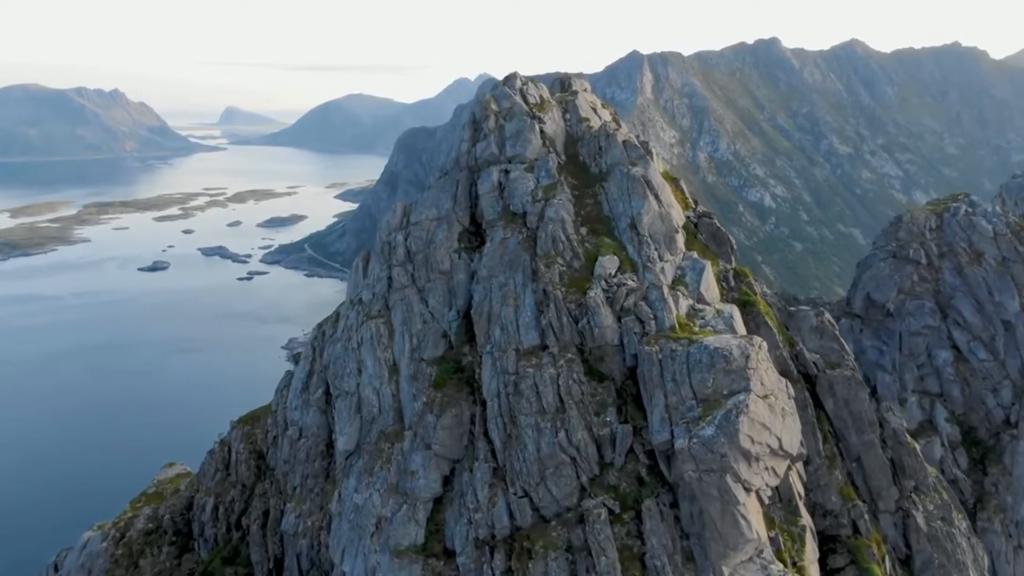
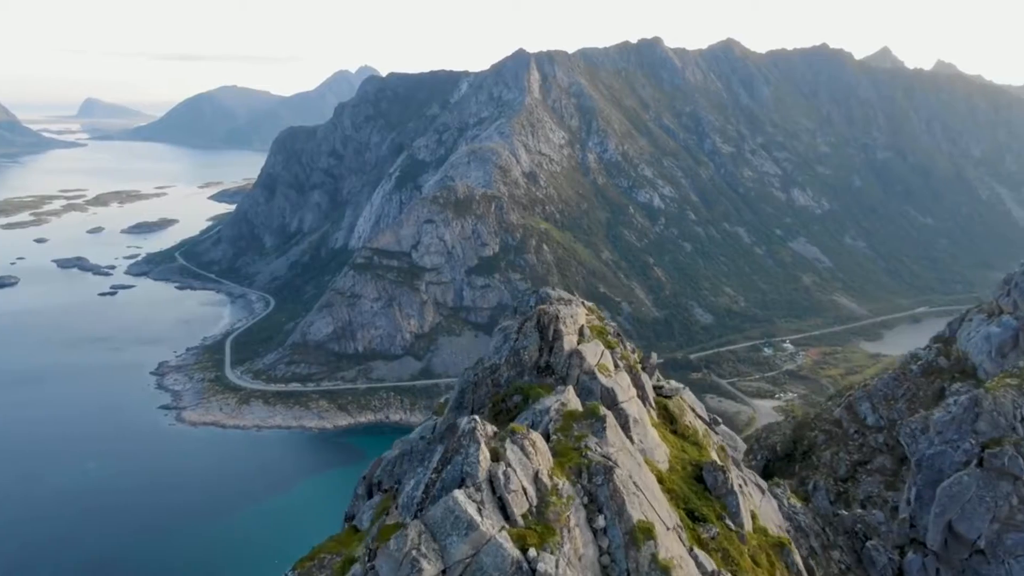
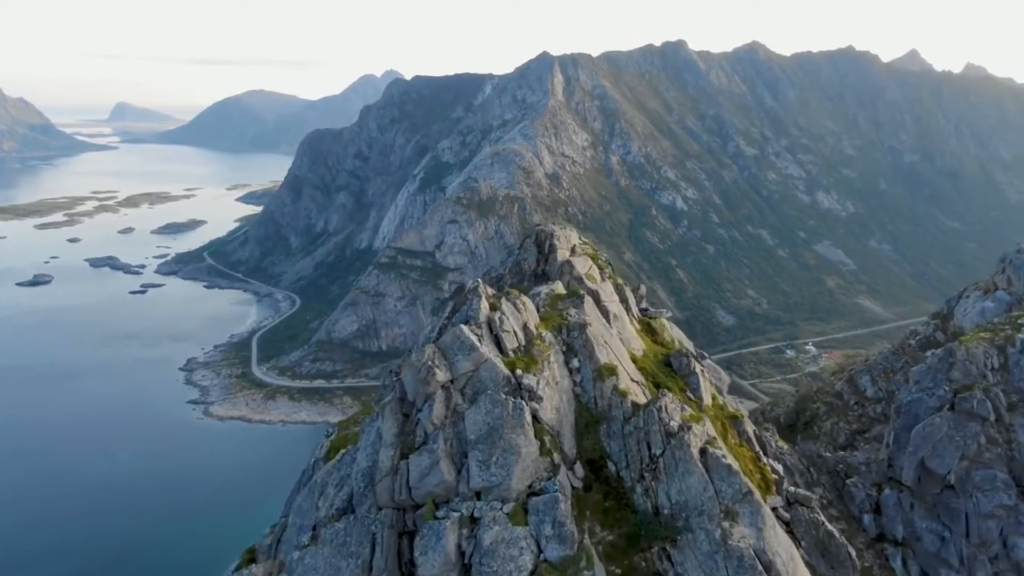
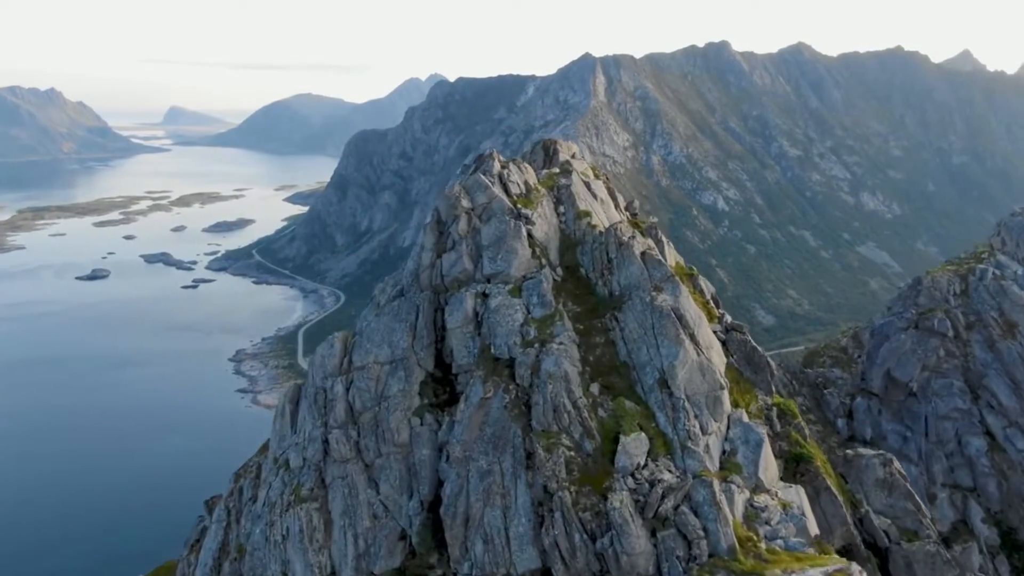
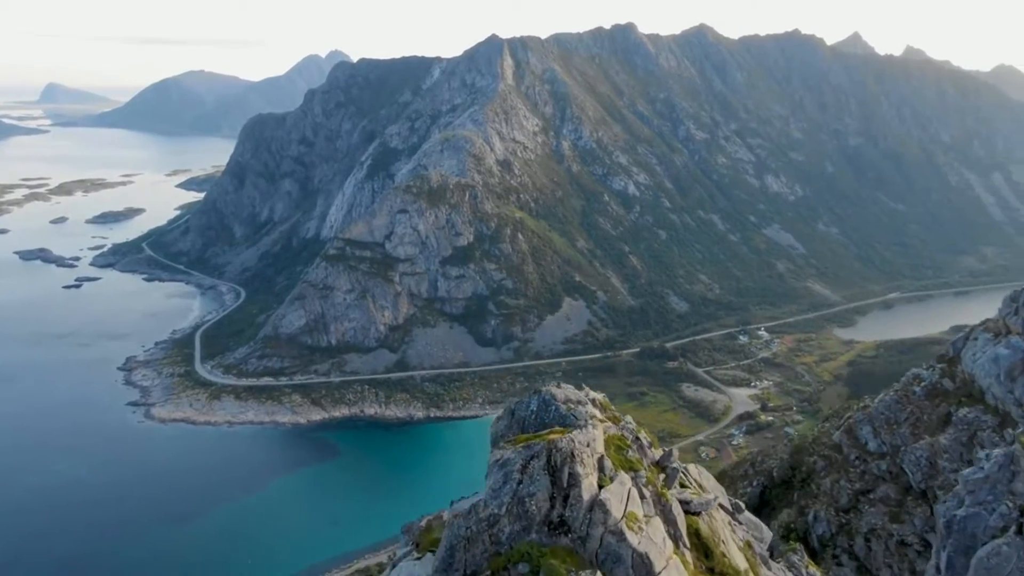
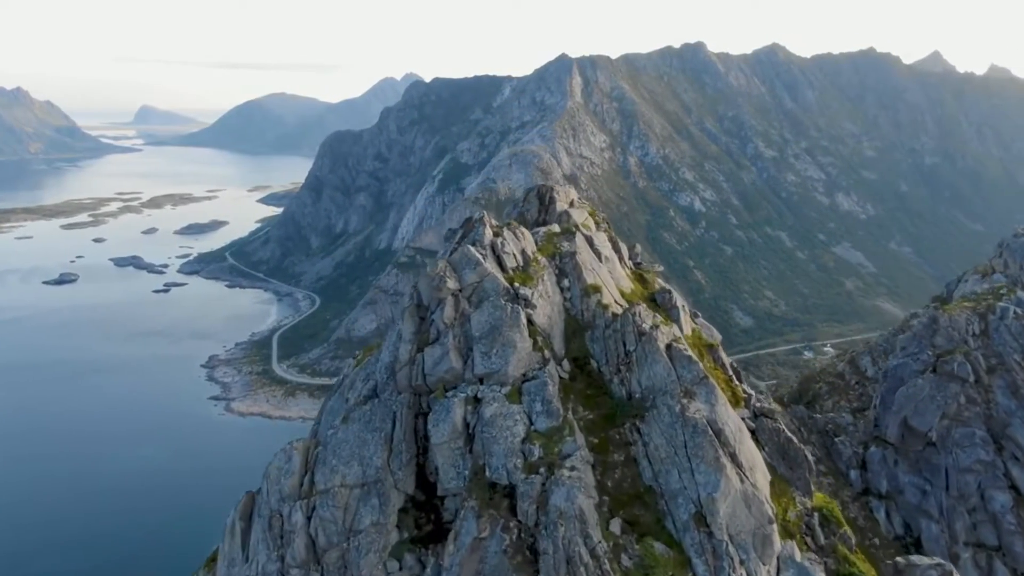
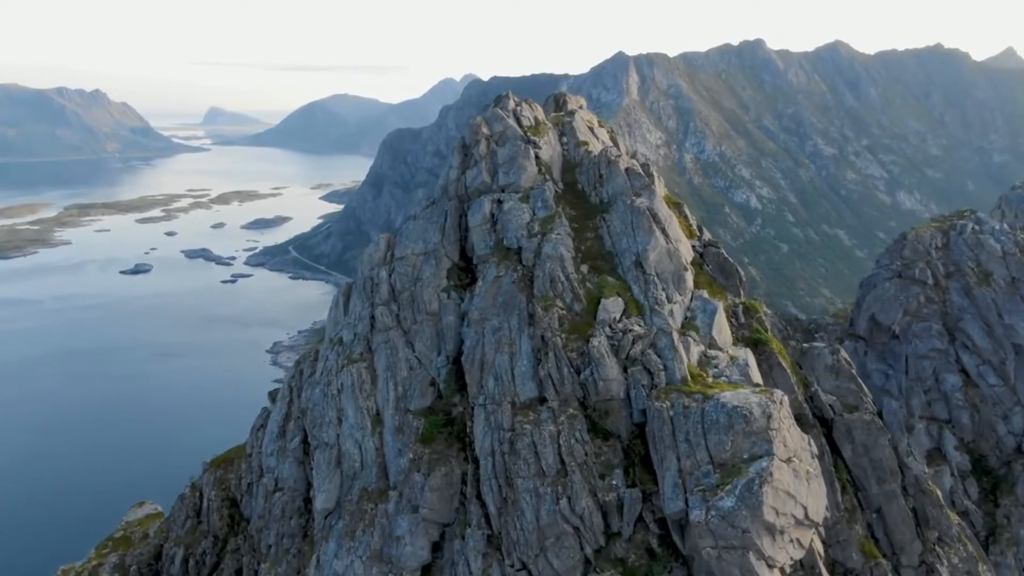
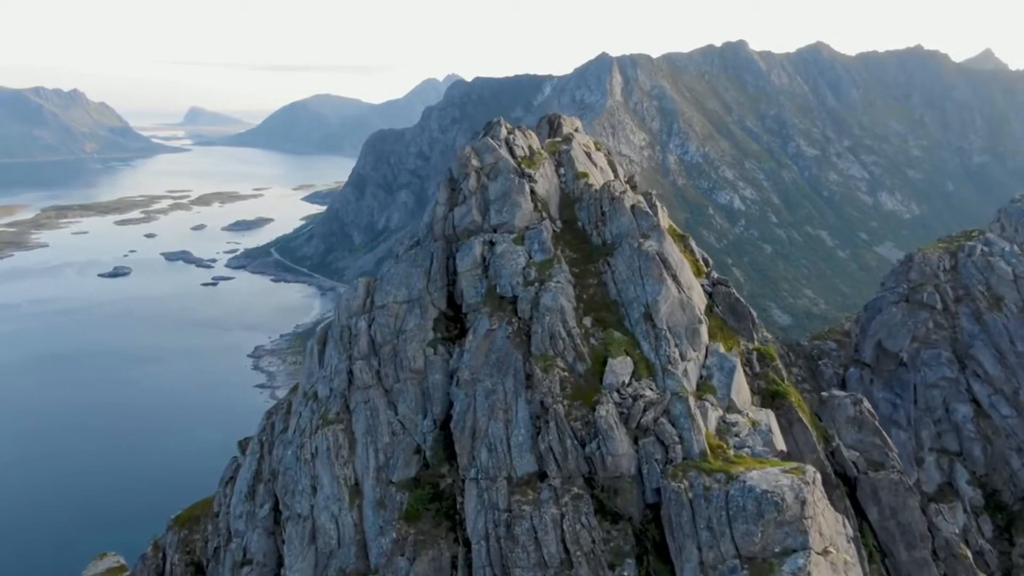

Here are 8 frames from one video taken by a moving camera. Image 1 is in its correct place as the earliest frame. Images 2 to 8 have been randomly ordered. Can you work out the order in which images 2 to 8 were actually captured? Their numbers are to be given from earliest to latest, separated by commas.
7, 8, 4, 6, 3, 2, 5
